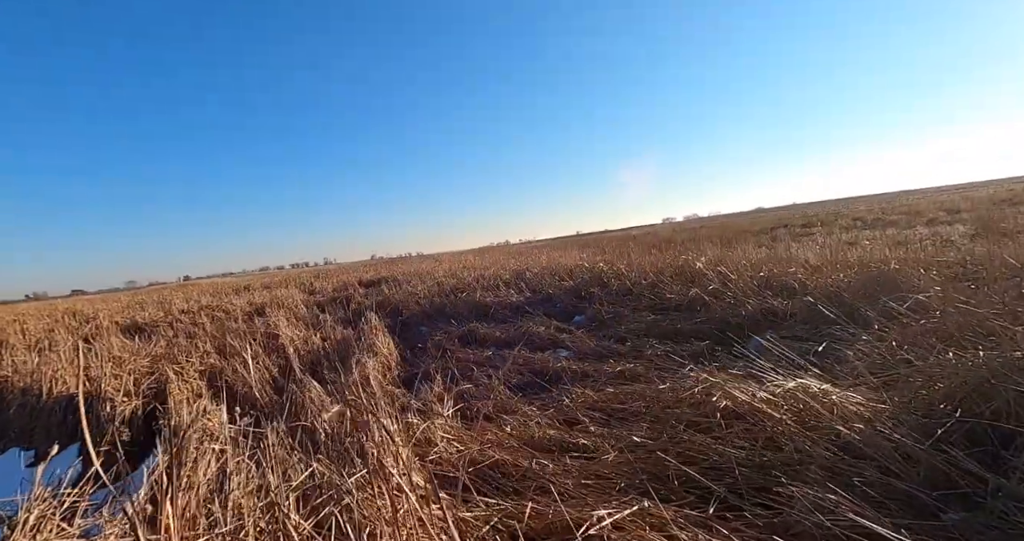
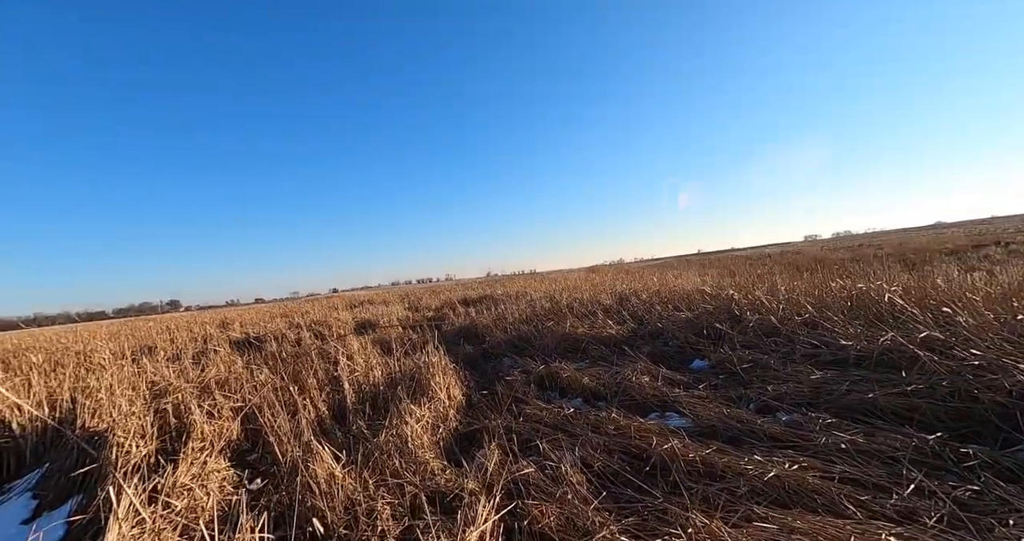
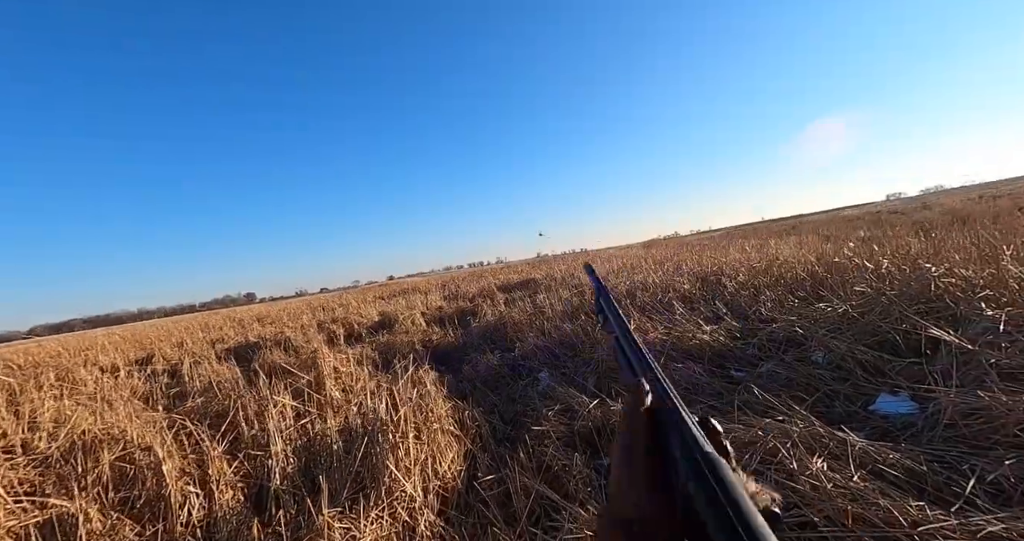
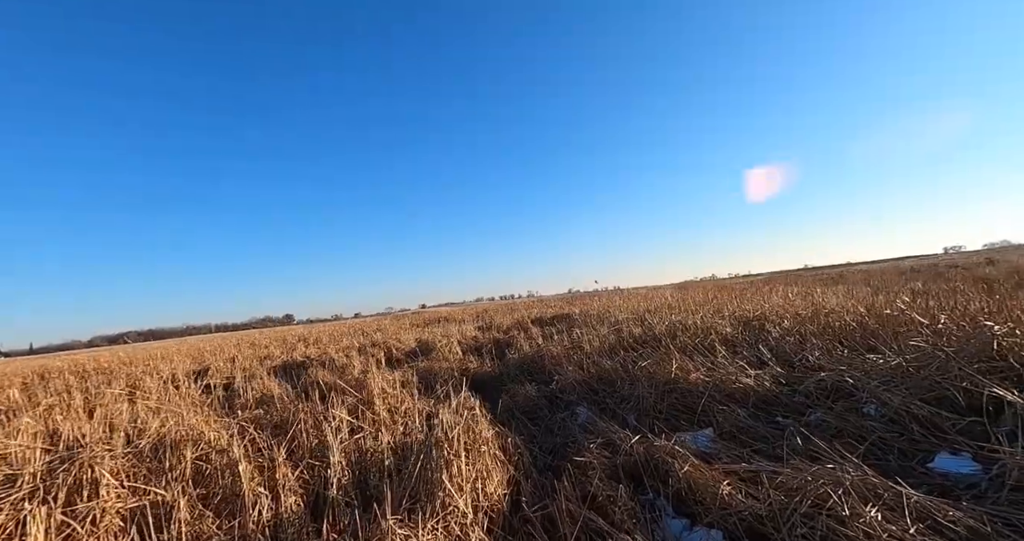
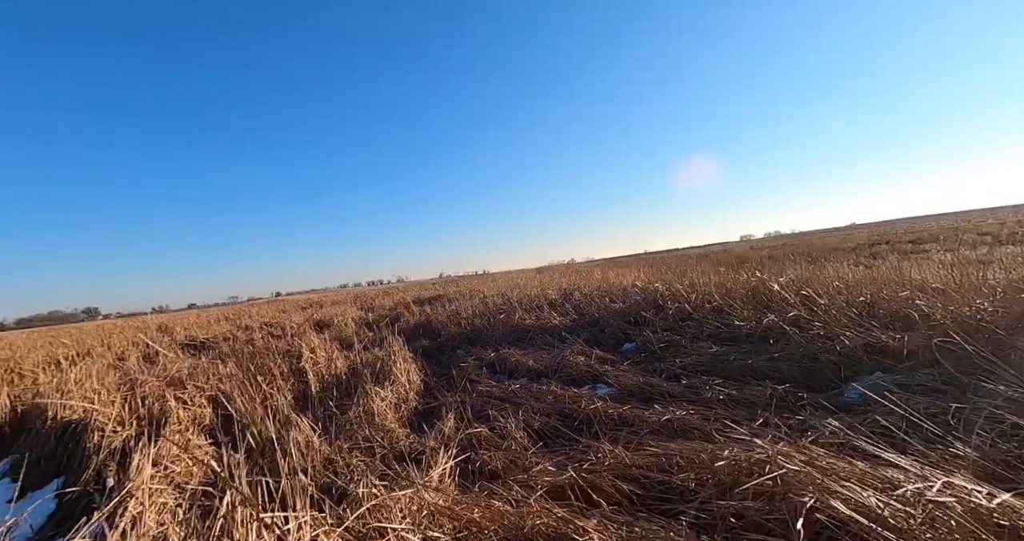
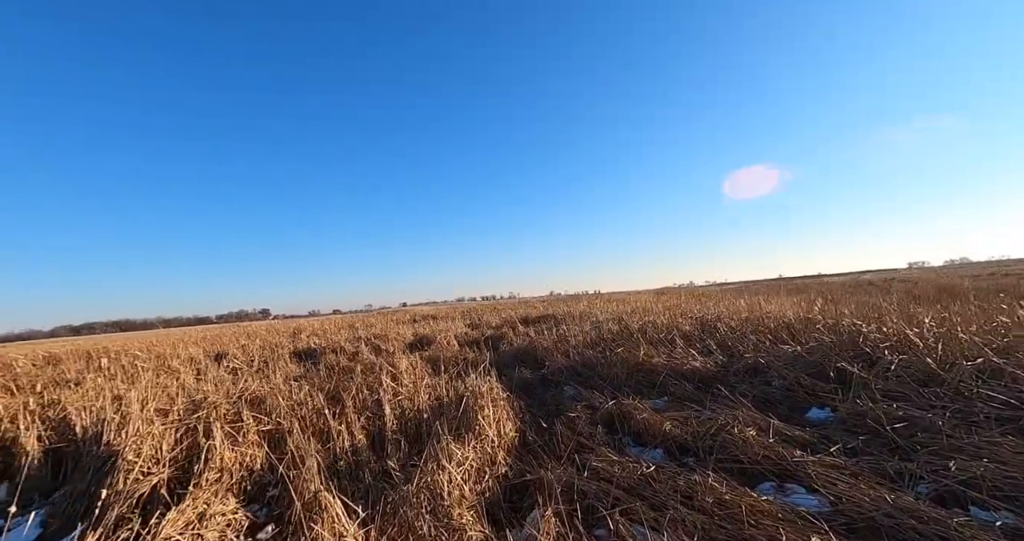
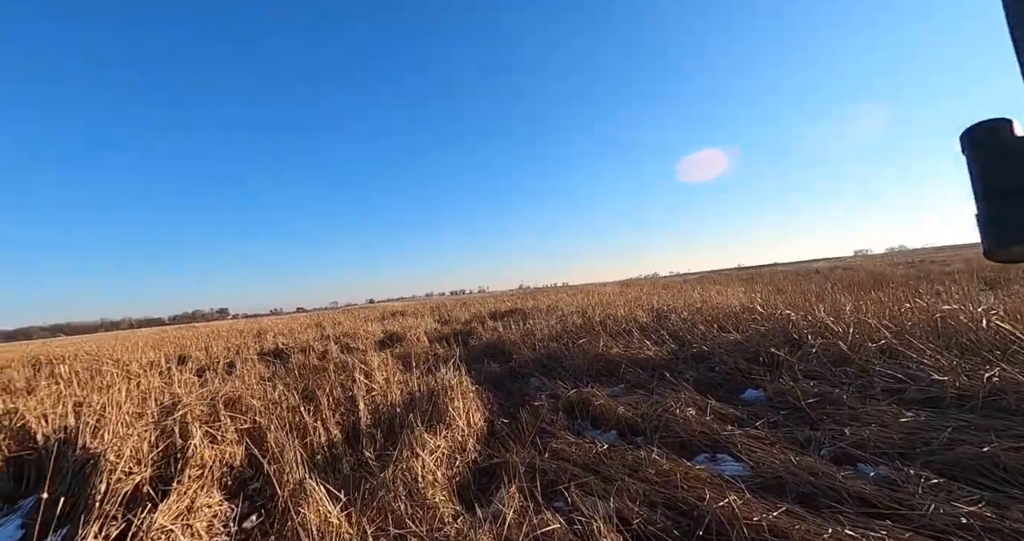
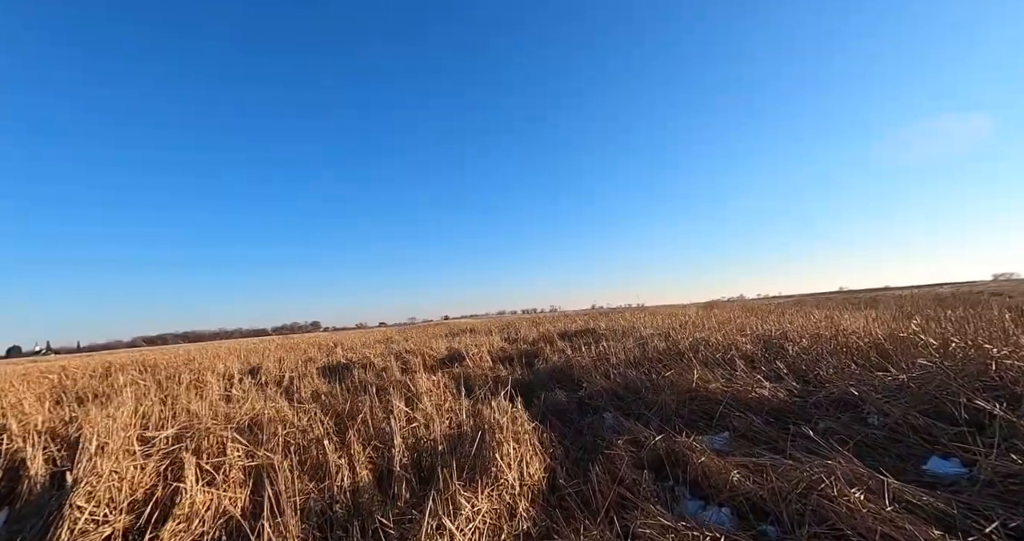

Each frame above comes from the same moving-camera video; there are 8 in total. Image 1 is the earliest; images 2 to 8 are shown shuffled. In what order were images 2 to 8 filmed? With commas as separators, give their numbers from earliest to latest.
5, 2, 7, 6, 8, 4, 3
